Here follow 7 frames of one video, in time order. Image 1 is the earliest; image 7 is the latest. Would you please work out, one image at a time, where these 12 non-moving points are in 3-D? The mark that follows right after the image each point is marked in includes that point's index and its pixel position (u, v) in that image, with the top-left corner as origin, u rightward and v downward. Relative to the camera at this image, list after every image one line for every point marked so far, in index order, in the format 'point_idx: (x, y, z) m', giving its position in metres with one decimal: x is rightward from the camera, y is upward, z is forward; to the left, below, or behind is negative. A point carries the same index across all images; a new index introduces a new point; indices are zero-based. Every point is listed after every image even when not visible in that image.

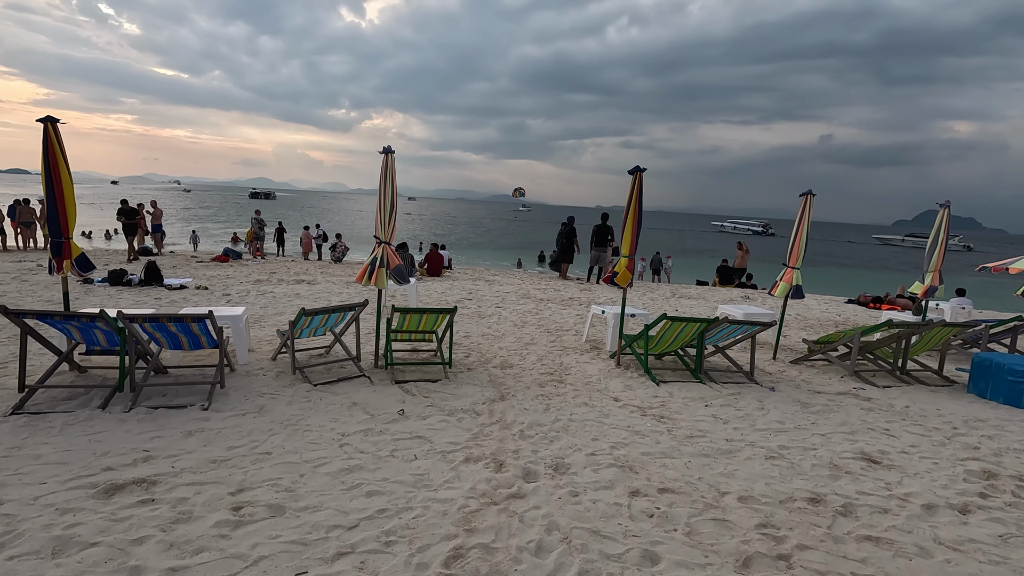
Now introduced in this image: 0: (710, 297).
0: (+4.6, -0.2, +12.4) m
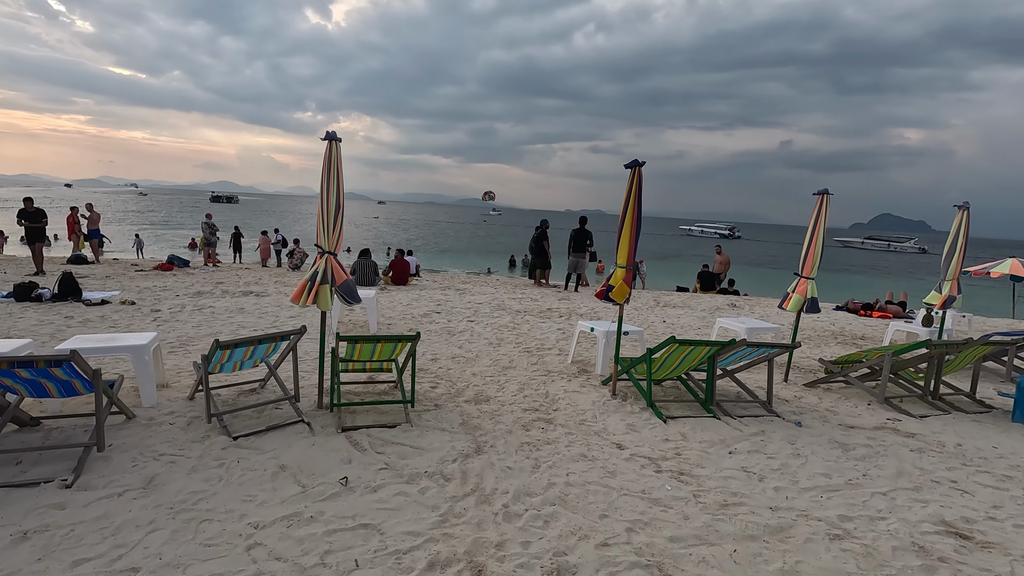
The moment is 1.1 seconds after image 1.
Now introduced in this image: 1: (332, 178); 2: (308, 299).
0: (+4.0, -0.4, +11.7) m
1: (-1.4, +0.9, +4.2) m
2: (-1.6, -0.1, +4.2) m
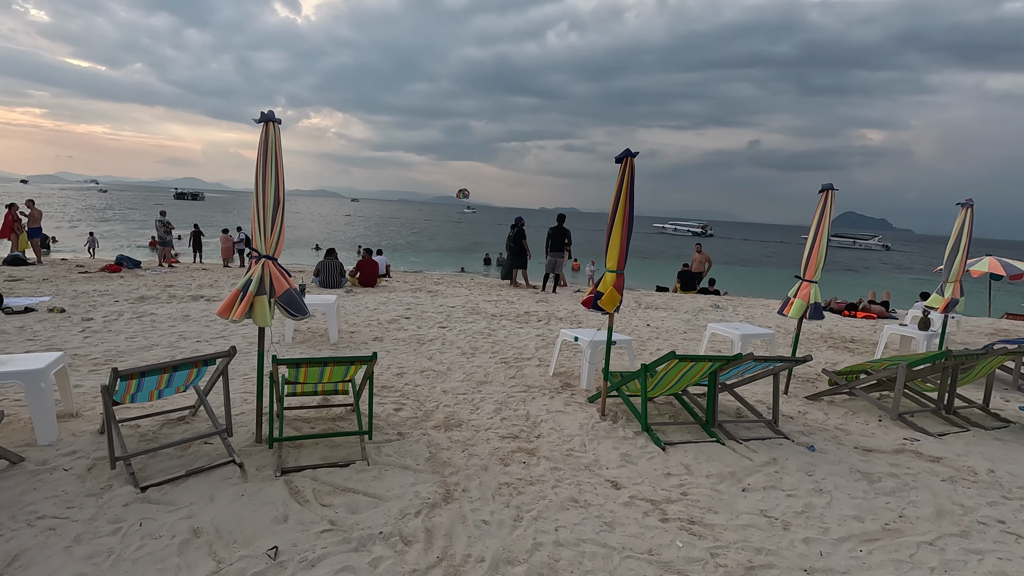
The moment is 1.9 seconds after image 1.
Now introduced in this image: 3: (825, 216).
0: (+3.5, -0.4, +11.2) m
1: (-1.6, +0.8, +3.5) m
2: (-1.8, -0.2, +3.5) m
3: (+3.1, +0.7, +5.2) m
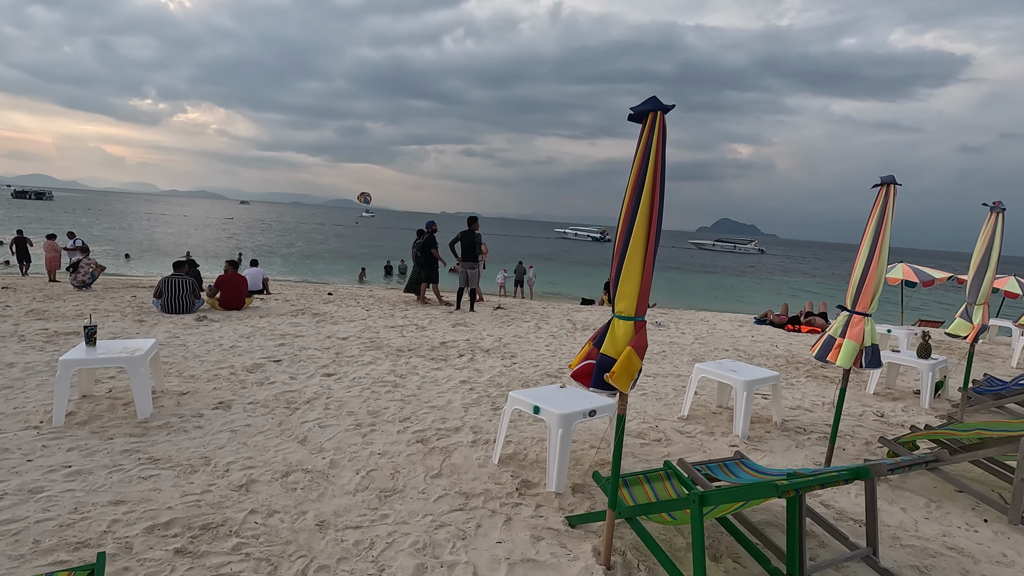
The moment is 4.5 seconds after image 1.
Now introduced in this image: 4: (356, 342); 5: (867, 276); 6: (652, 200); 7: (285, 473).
0: (+1.9, -0.7, +9.6) m
1: (-1.7, +0.5, +1.1) m
2: (-1.8, -0.5, +1.1) m
3: (+2.6, +0.5, +3.7) m
4: (-2.2, -0.8, +7.5) m
5: (+2.5, +0.1, +3.8) m
6: (+0.6, +0.4, +2.4) m
7: (-1.5, -1.2, +3.6) m
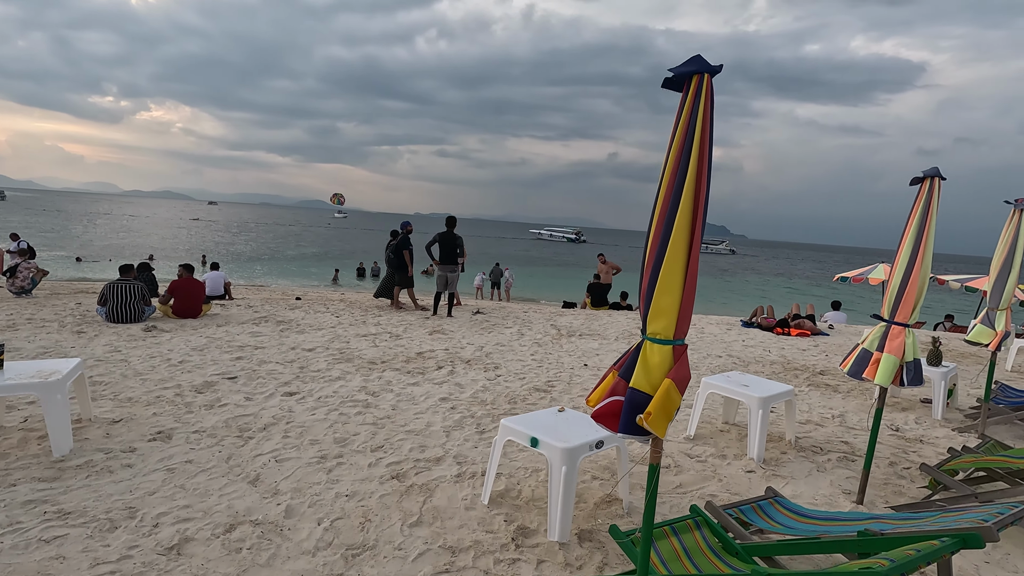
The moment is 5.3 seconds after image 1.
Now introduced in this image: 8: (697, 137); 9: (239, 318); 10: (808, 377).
0: (+1.6, -0.8, +9.1) m
1: (-1.6, +0.4, +0.5) m
2: (-1.8, -0.5, +0.4) m
3: (+2.5, +0.4, +3.2) m
4: (-2.4, -0.8, +6.8) m
5: (+2.4, 0.0, +3.3) m
6: (+0.6, +0.3, +1.8) m
7: (-1.6, -1.3, +2.9) m
8: (+0.6, +0.5, +1.8) m
9: (-4.9, -0.5, +9.6) m
10: (+3.9, -1.2, +7.1) m
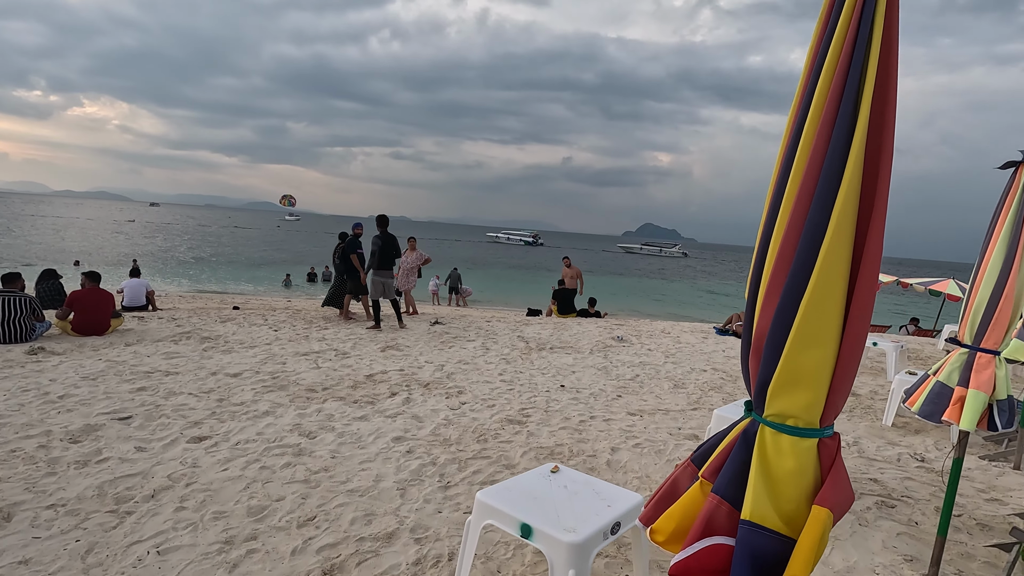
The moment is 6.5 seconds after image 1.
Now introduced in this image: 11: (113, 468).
0: (+1.1, -0.9, +8.3) m
1: (-1.5, +0.3, -0.6) m
2: (-1.6, -0.6, -0.7) m
3: (+2.4, +0.3, +2.5) m
4: (-2.8, -1.0, +5.7) m
5: (+2.3, 0.0, +2.6) m
6: (+0.7, +0.2, +1.0) m
7: (-1.6, -1.4, +1.9) m
8: (+0.7, +0.4, +1.0) m
9: (-5.5, -0.7, +8.2) m
10: (+3.5, -1.3, +6.5) m
11: (-2.7, -1.2, +3.6) m
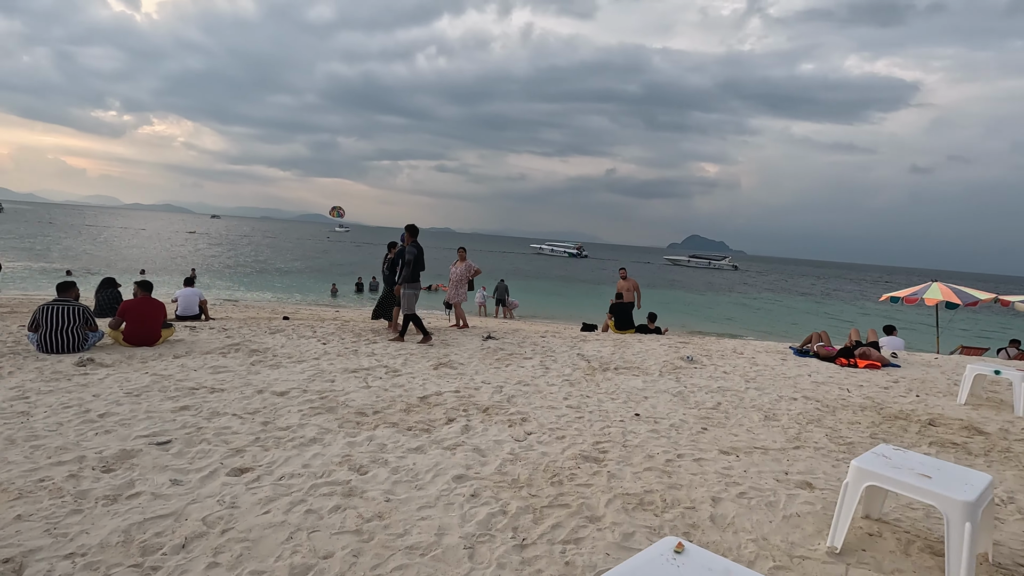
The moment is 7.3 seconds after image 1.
0: (+1.9, -1.1, +7.6) m
1: (-1.3, +0.3, -1.1) m
2: (-1.4, -0.6, -1.2) m
3: (+2.8, +0.2, +1.7) m
4: (-2.1, -1.1, +5.2) m
5: (+2.8, -0.1, +1.8) m
6: (+1.0, +0.2, +0.3) m
7: (-1.2, -1.5, +1.3) m
8: (+1.0, +0.4, +0.3) m
9: (-4.6, -0.9, +8.0) m
10: (+4.2, -1.5, +5.5) m
11: (-2.2, -1.3, +3.2) m
